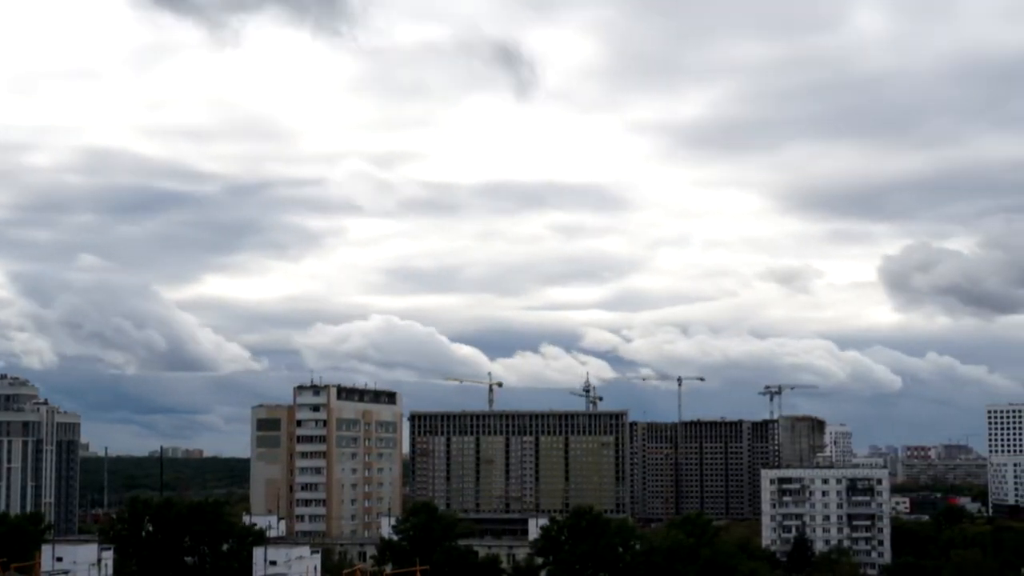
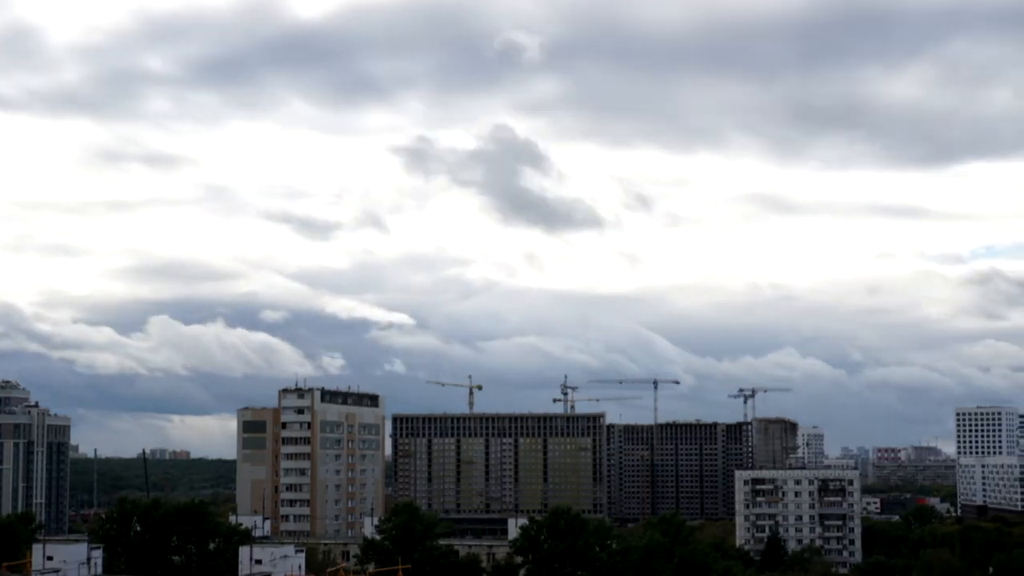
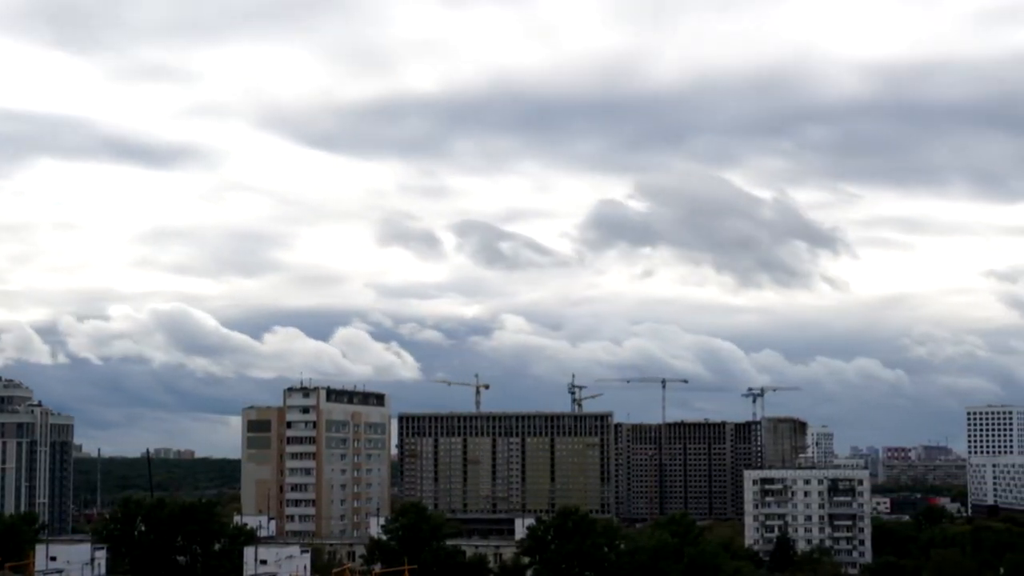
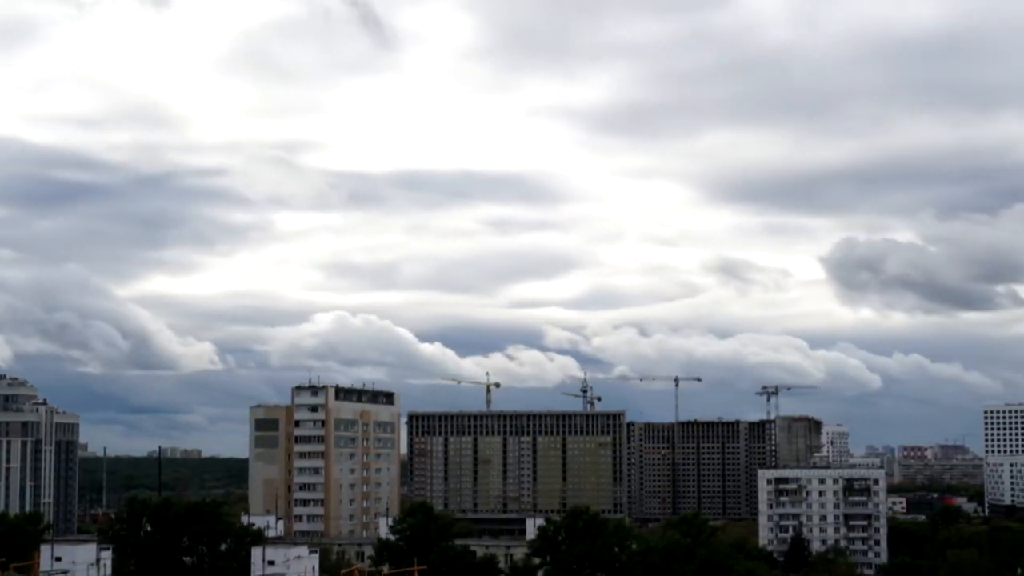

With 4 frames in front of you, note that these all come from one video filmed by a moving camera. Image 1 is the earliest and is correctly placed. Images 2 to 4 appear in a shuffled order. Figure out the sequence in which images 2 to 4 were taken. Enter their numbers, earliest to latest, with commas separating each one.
4, 3, 2
